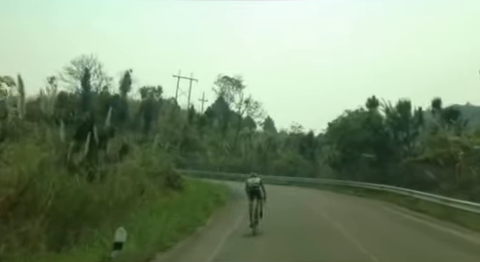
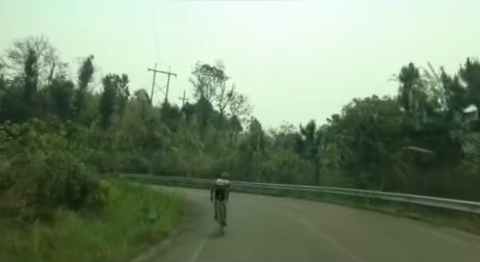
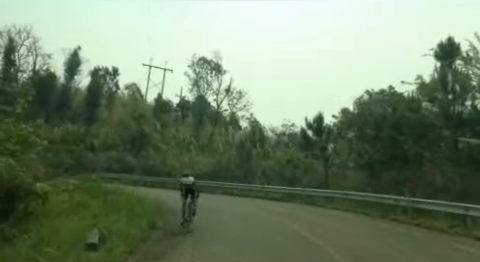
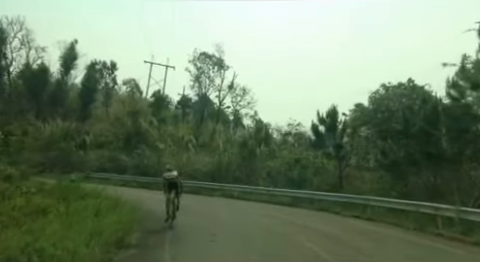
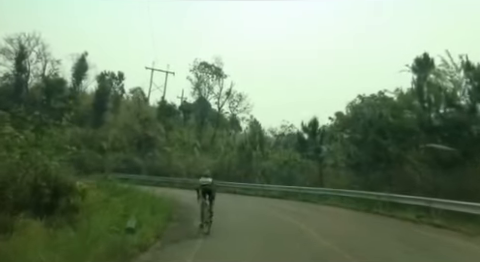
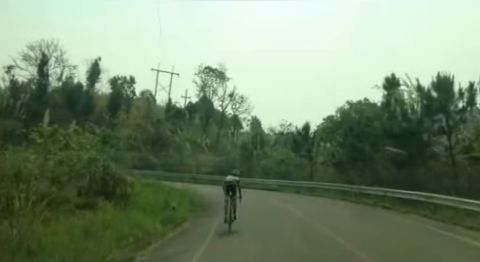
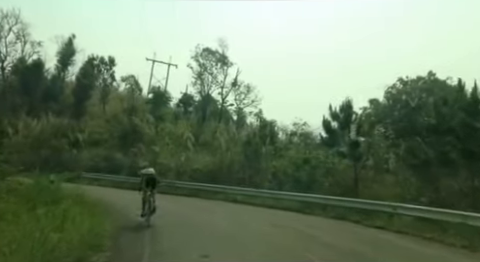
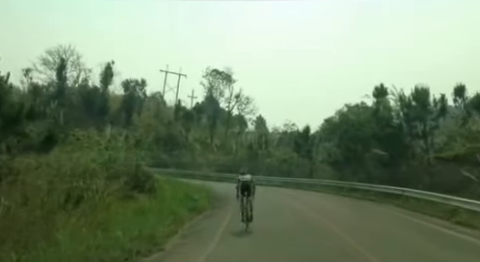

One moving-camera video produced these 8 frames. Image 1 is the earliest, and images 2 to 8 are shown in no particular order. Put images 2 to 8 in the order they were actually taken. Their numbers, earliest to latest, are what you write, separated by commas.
8, 6, 2, 5, 3, 4, 7
